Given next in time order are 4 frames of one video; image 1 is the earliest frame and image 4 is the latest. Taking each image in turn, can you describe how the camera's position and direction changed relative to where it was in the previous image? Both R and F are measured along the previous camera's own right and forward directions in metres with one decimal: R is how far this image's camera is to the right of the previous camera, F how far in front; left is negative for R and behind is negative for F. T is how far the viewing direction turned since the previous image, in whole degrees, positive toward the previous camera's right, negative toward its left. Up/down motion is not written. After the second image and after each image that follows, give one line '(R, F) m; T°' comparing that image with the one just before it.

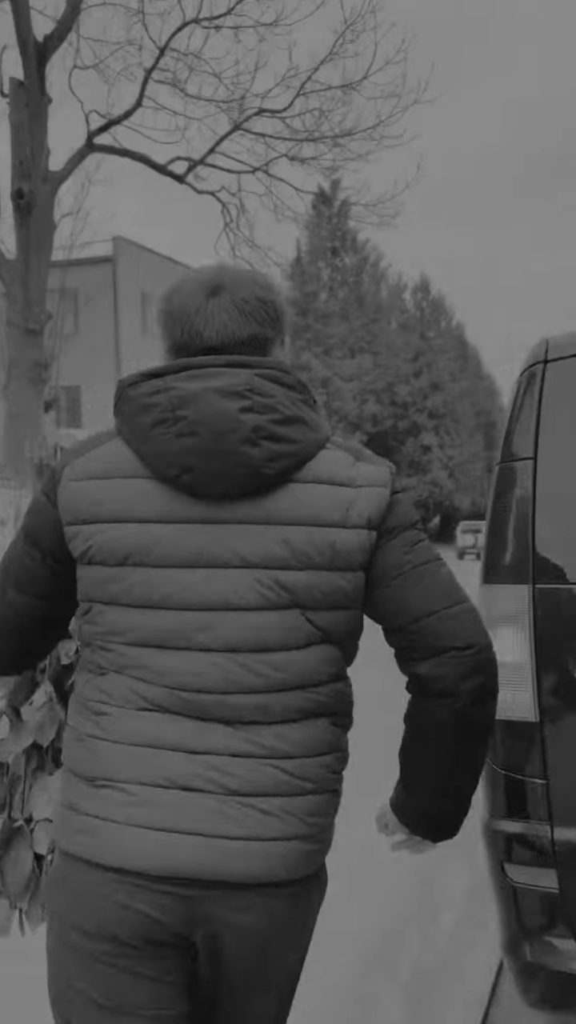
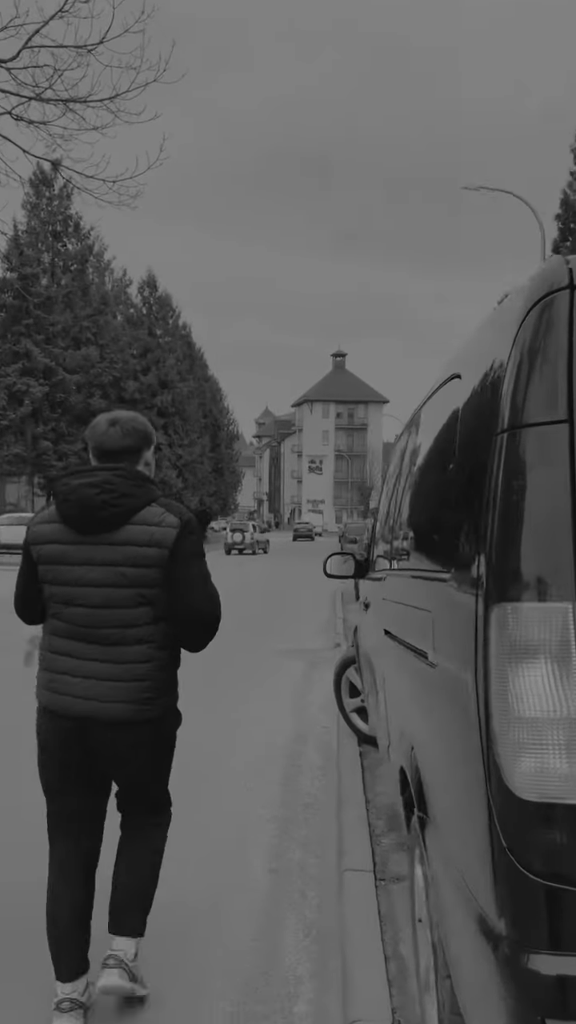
(-0.3, +0.9) m; +20°
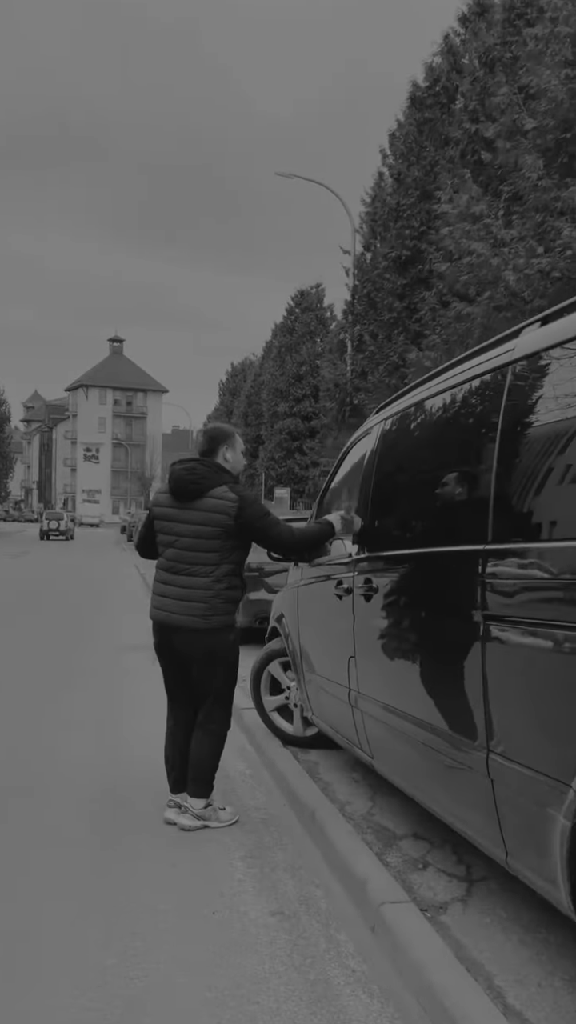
(-0.9, +0.8) m; +17°
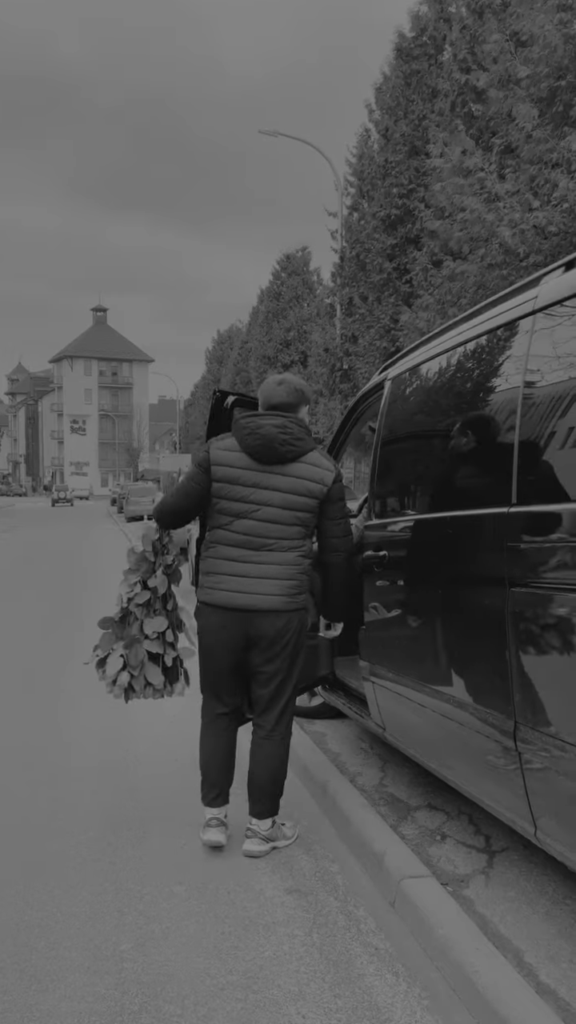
(-0.1, +0.2) m; +1°
